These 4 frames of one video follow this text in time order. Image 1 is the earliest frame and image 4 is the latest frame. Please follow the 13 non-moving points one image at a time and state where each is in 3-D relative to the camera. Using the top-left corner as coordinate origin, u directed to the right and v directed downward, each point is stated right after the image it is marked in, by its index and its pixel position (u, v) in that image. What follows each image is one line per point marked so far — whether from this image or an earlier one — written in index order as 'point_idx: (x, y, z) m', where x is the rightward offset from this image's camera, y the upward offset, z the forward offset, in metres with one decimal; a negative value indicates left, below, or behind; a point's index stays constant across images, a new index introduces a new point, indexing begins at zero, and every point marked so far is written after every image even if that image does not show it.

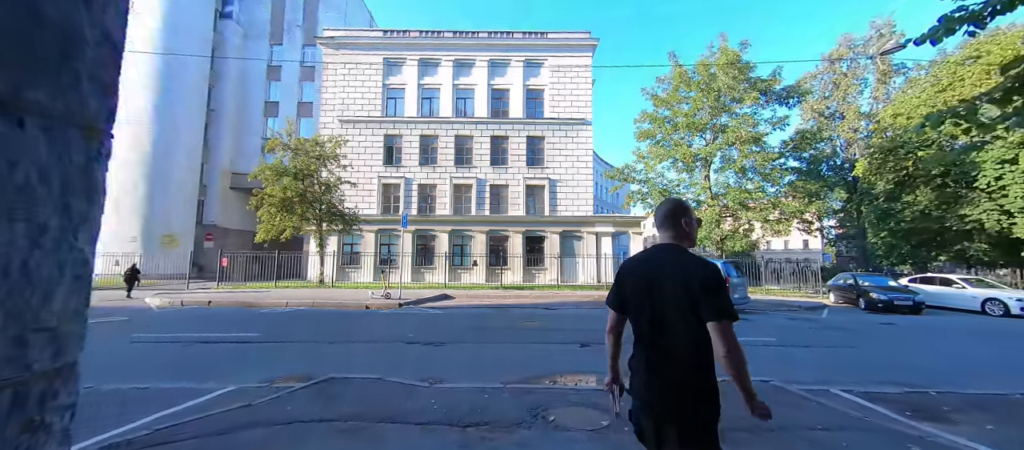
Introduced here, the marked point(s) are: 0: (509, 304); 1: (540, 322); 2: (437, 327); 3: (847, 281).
0: (-0.1, -2.5, +12.3) m
1: (+0.7, -2.3, +9.2) m
2: (-1.5, -2.1, +7.7) m
3: (+14.2, -2.4, +16.8) m
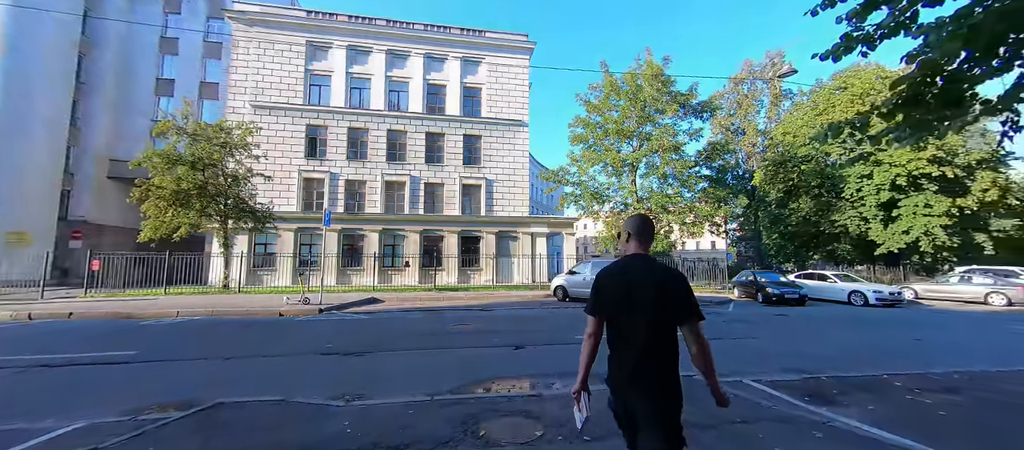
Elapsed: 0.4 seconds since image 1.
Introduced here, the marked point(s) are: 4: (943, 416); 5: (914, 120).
0: (-2.1, -2.5, +11.9) m
1: (-0.9, -2.3, +8.9) m
2: (-2.8, -2.0, +7.1) m
3: (+11.2, -2.5, +18.6) m
4: (+4.4, -1.9, +4.0) m
5: (+3.9, +1.0, +3.8) m
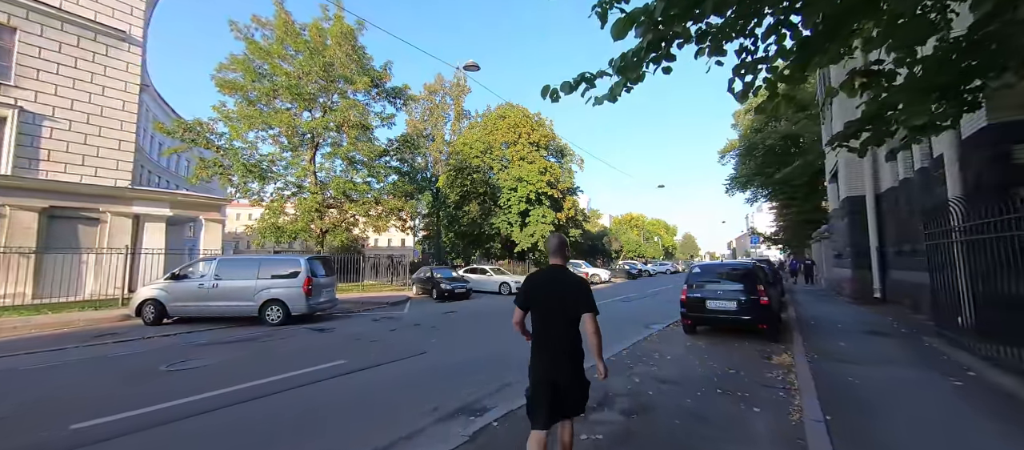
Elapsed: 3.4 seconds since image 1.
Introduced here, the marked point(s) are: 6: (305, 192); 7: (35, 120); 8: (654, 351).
0: (-9.3, -1.8, +4.3) m
1: (-6.4, -1.7, +3.0) m
2: (-6.5, -1.4, +0.4) m
3: (-4.1, -2.3, +18.3) m
4: (+0.9, -1.8, +2.9) m
5: (+0.8, +1.2, +2.4) m
6: (-9.2, +1.5, +17.2) m
7: (-15.6, +3.4, +12.9) m
8: (+2.7, -2.4, +7.3) m
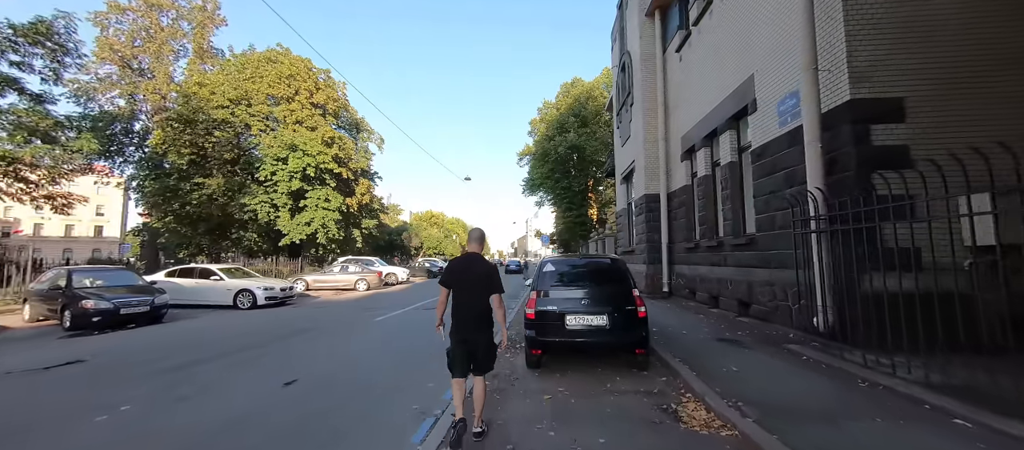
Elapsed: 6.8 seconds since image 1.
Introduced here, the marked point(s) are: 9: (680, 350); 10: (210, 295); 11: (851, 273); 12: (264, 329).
0: (-9.1, -0.9, -5.0) m
1: (-5.9, -1.0, -4.7) m
2: (-4.8, -0.7, -7.1) m
3: (-11.3, -1.4, +9.8) m
4: (+0.4, -1.4, -1.3) m
5: (+0.8, +1.6, -1.7) m
6: (-15.1, +2.5, +6.4) m
7: (-18.6, +4.6, -0.5) m
8: (-0.1, -1.9, +3.4) m
9: (+2.9, -2.1, +6.6) m
10: (-10.2, -2.4, +13.9) m
11: (+5.2, -0.7, +5.9) m
12: (-6.4, -2.6, +10.2) m
